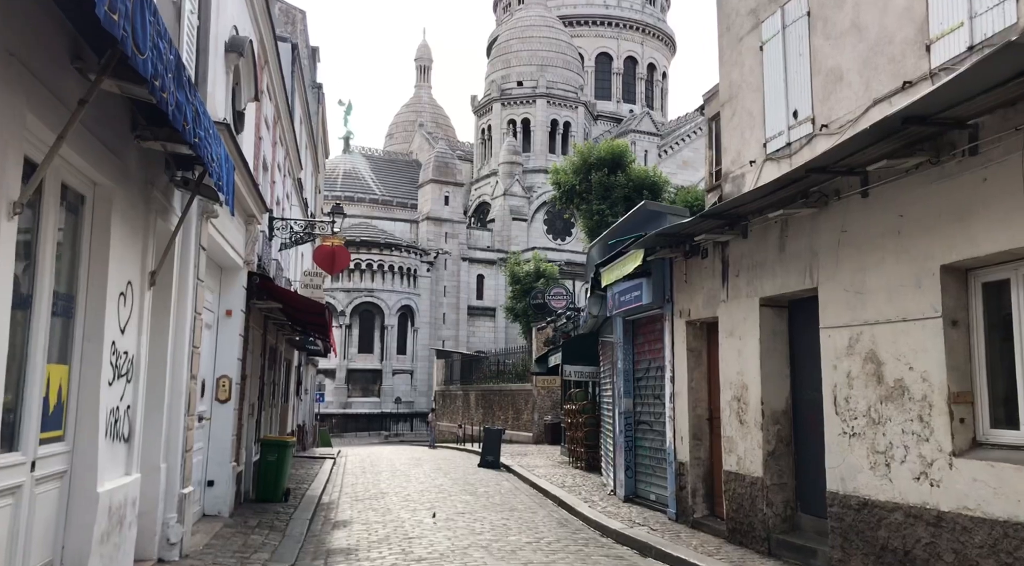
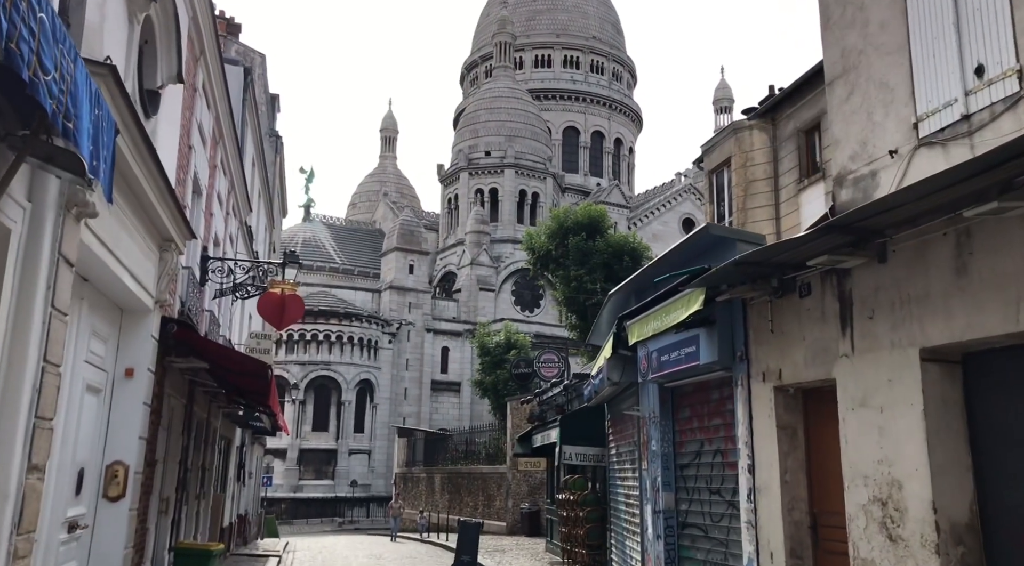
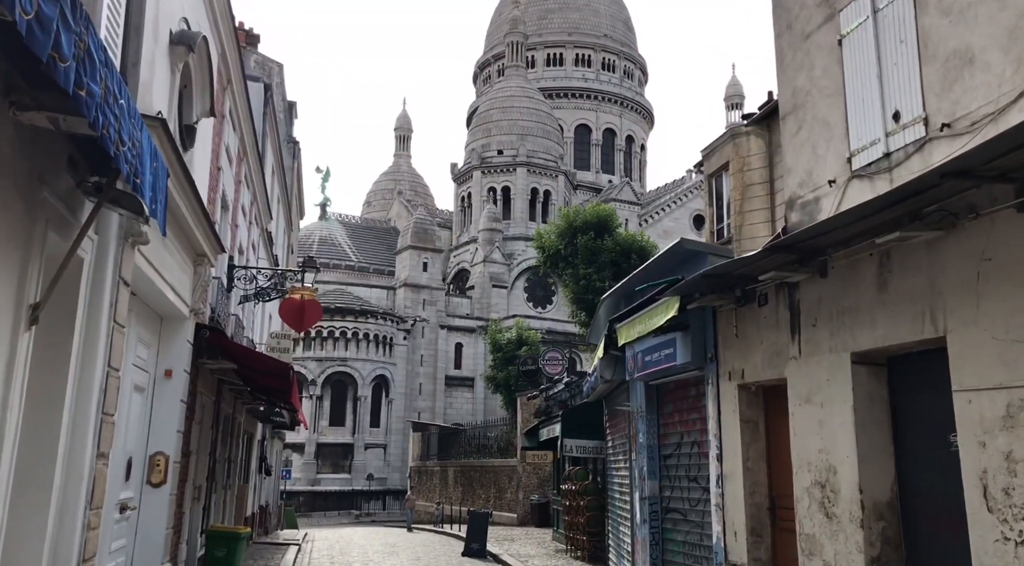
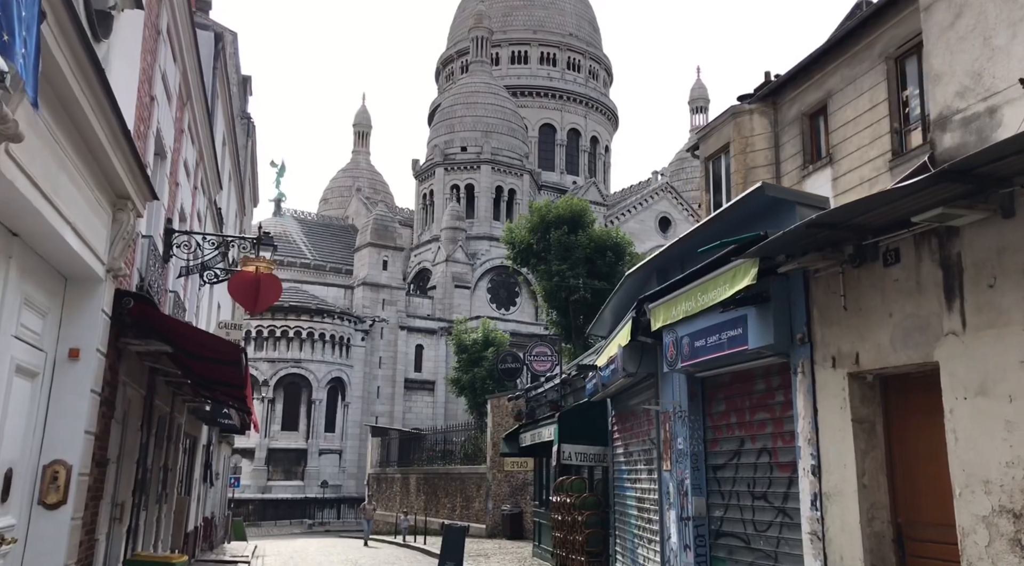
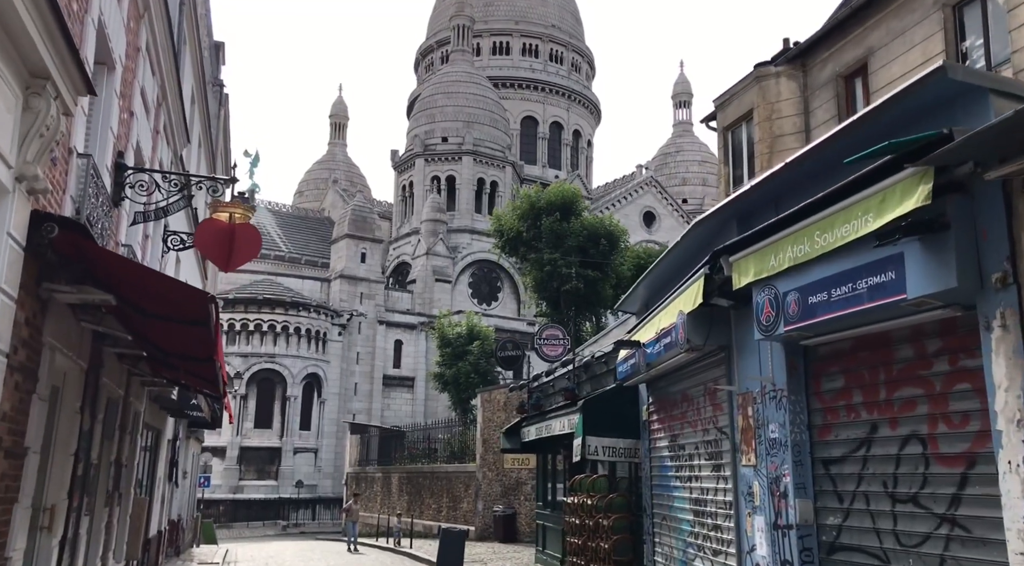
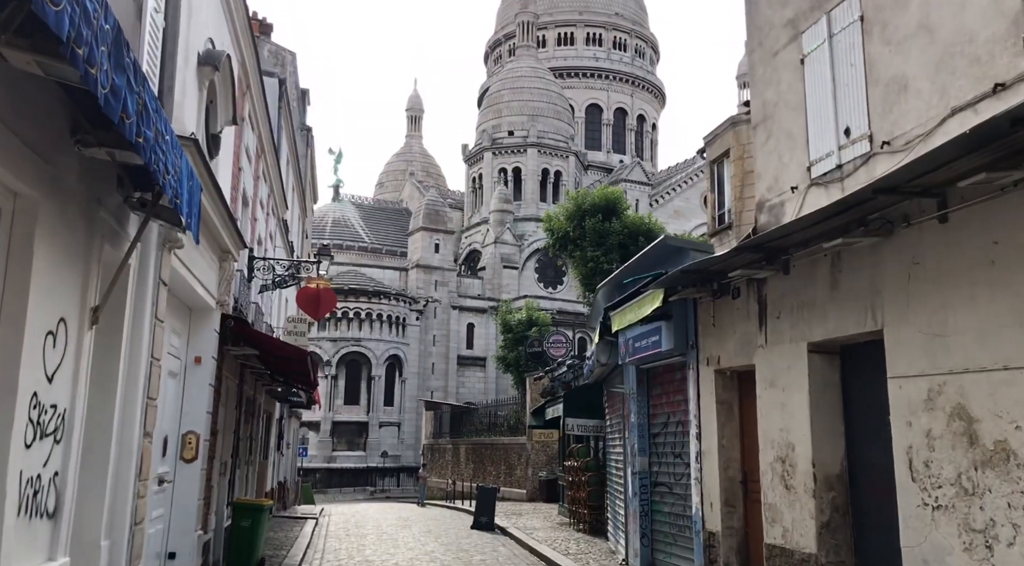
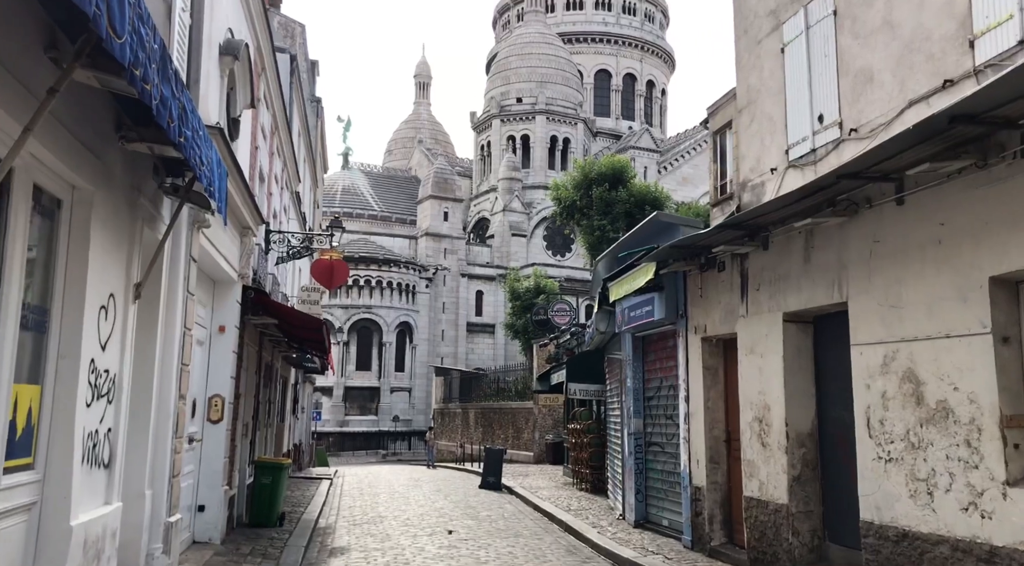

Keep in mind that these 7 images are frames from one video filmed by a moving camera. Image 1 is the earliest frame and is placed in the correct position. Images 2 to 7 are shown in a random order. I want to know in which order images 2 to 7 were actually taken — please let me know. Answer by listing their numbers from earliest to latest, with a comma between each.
7, 6, 3, 2, 4, 5
